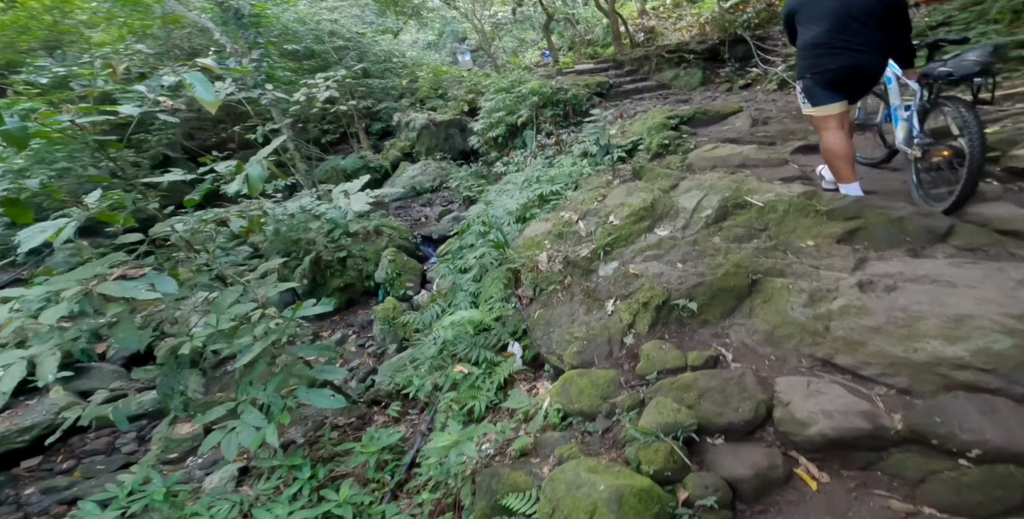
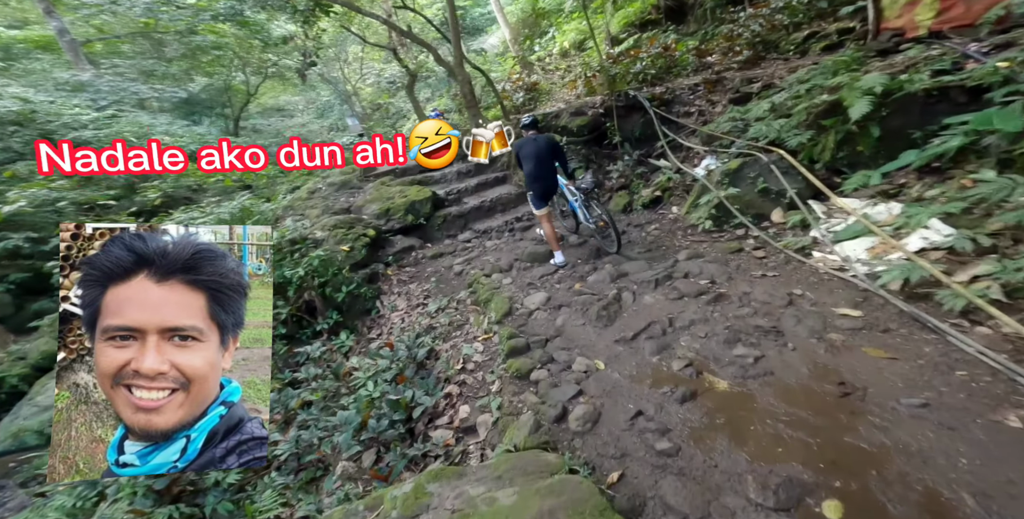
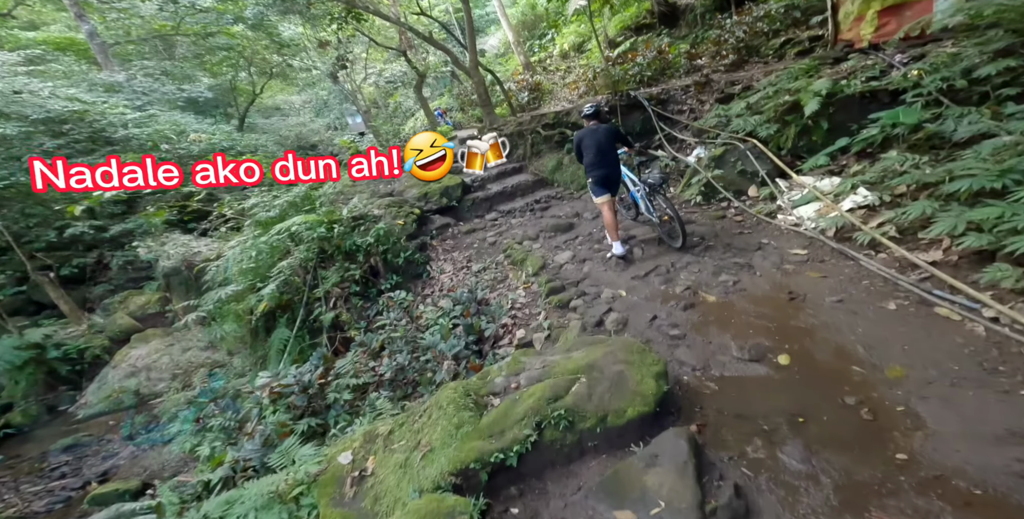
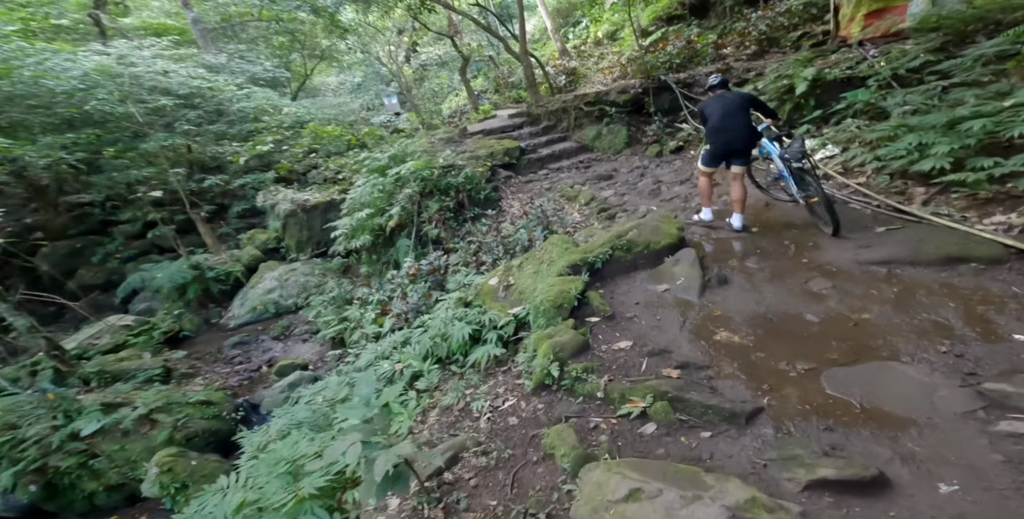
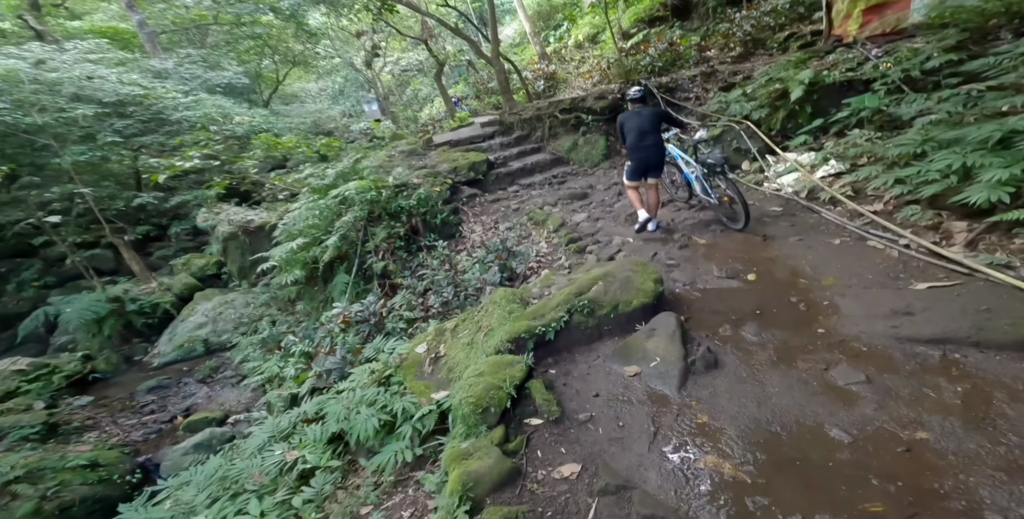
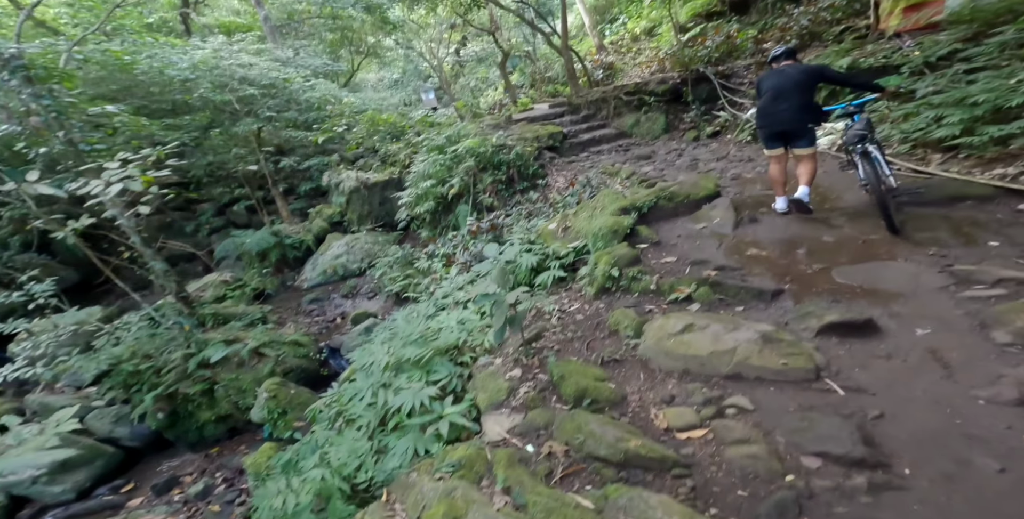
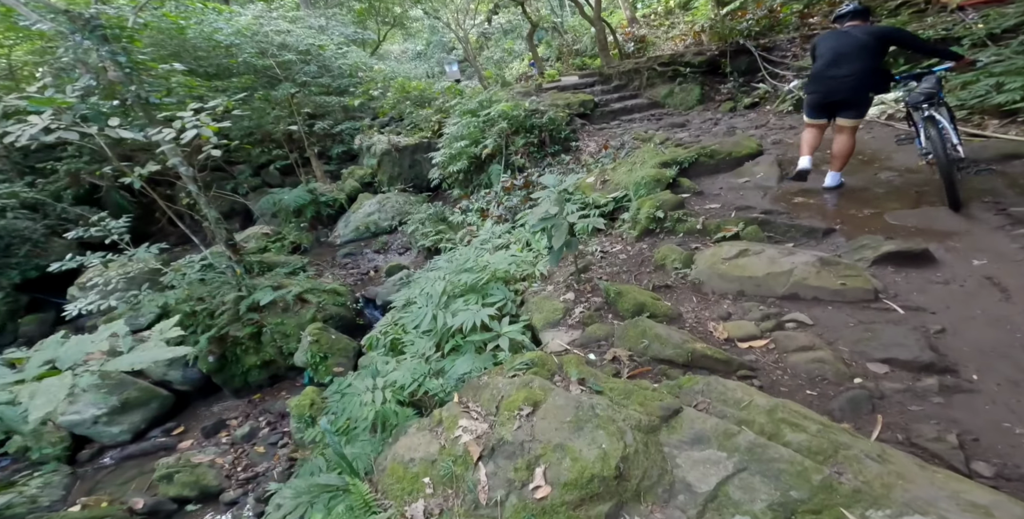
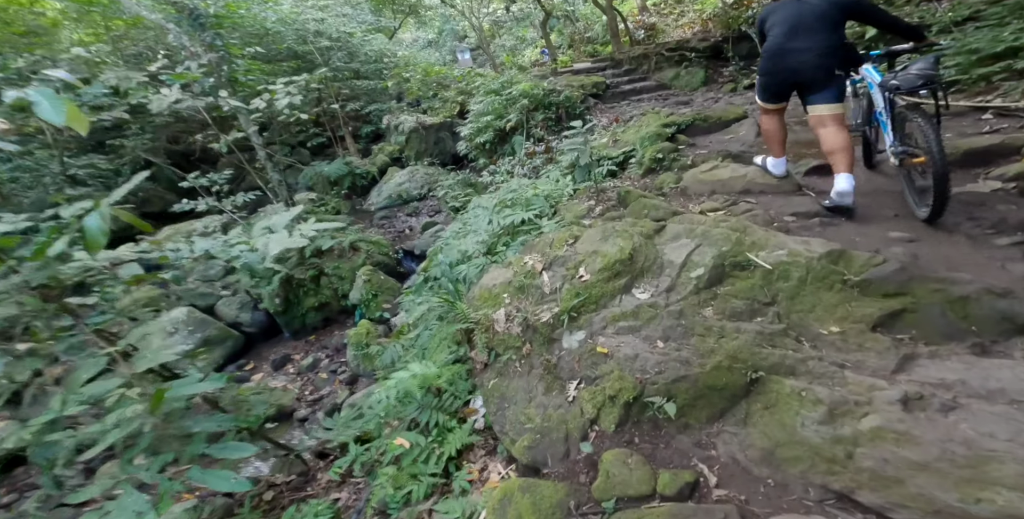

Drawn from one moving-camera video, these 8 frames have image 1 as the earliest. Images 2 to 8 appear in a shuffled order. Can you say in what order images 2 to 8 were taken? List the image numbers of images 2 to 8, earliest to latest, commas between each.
8, 7, 6, 4, 5, 3, 2
